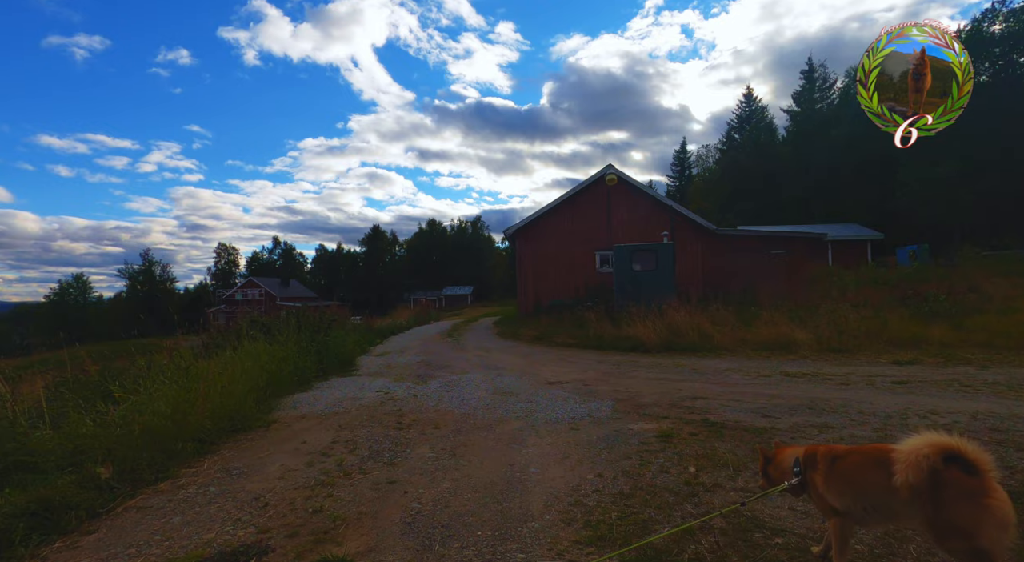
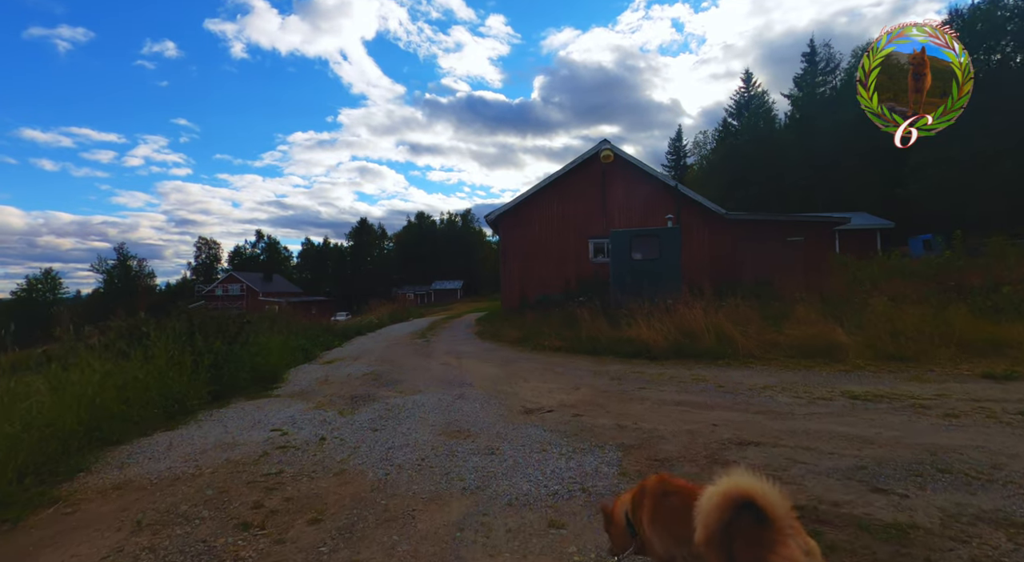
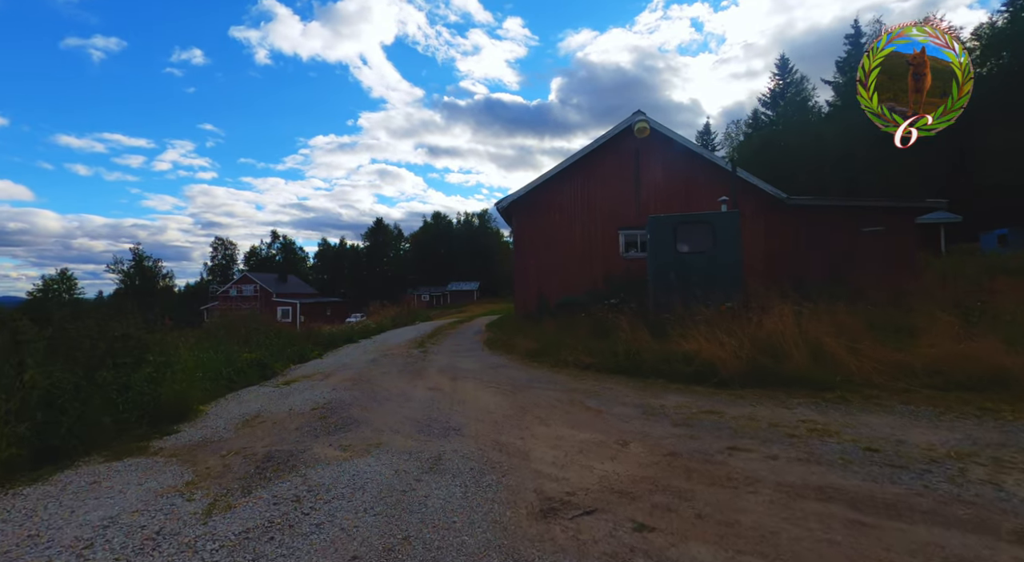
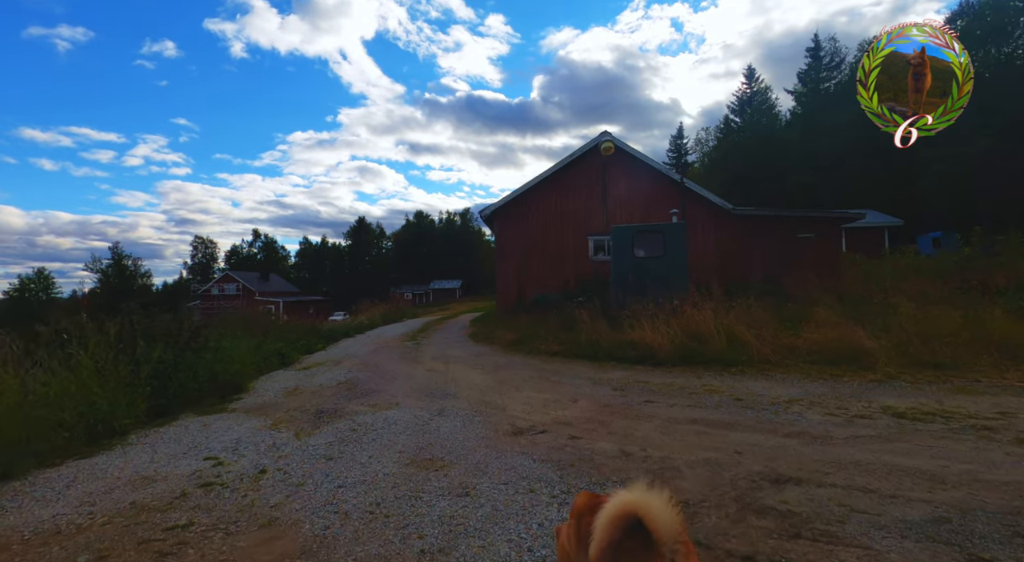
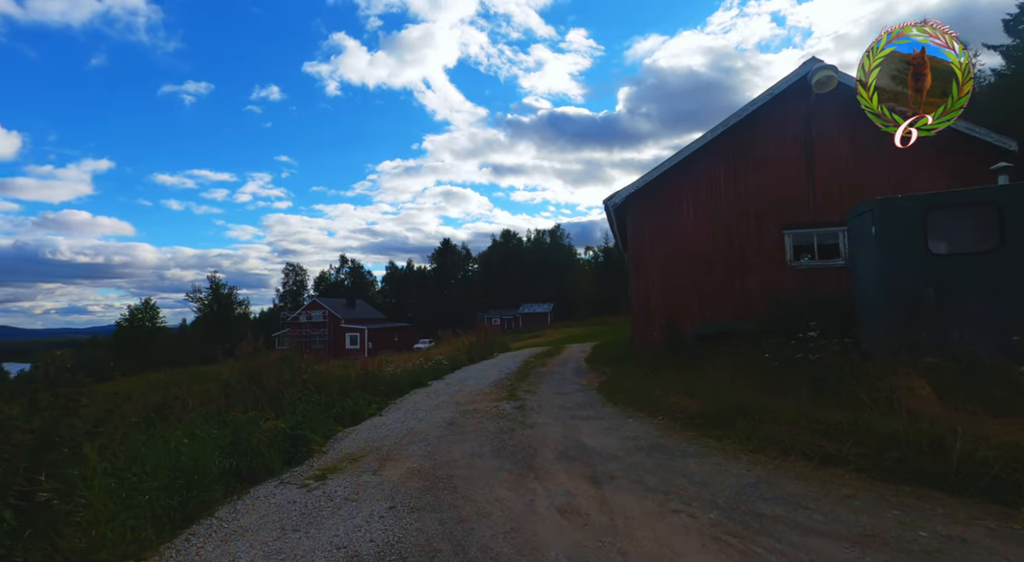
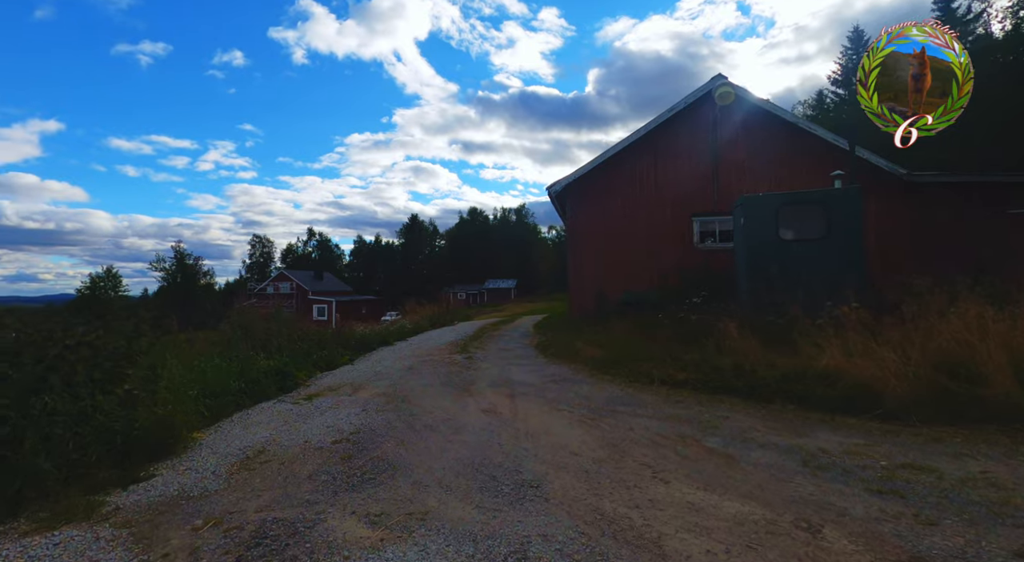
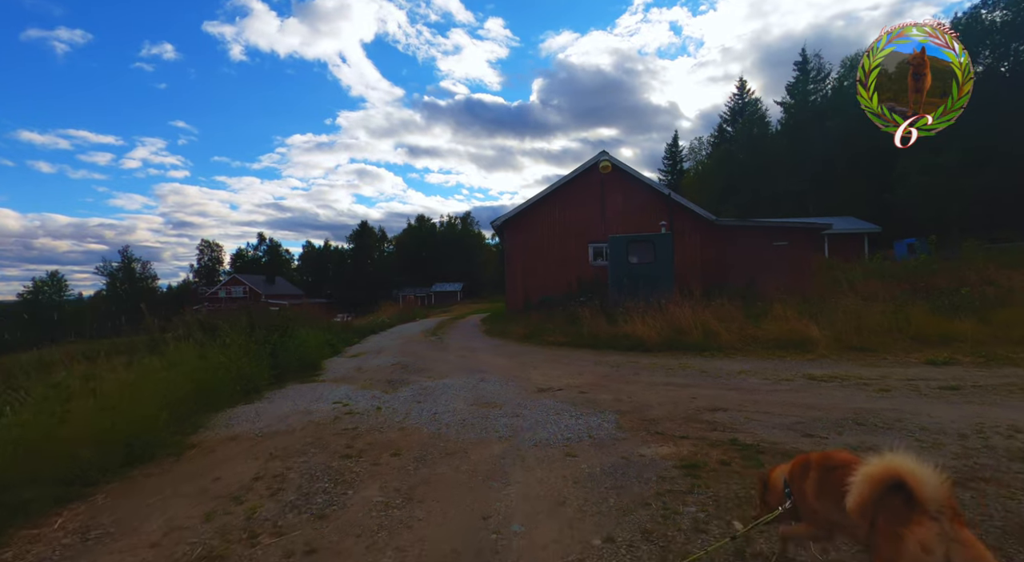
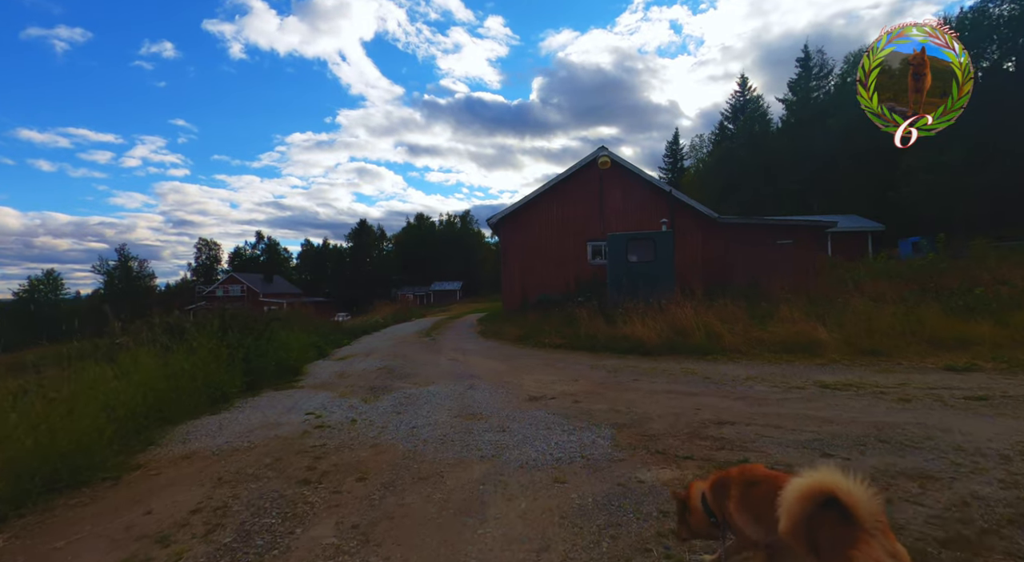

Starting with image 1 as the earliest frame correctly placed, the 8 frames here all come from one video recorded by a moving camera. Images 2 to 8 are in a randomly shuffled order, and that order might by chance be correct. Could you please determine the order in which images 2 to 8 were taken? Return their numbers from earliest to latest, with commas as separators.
7, 8, 2, 4, 3, 6, 5
